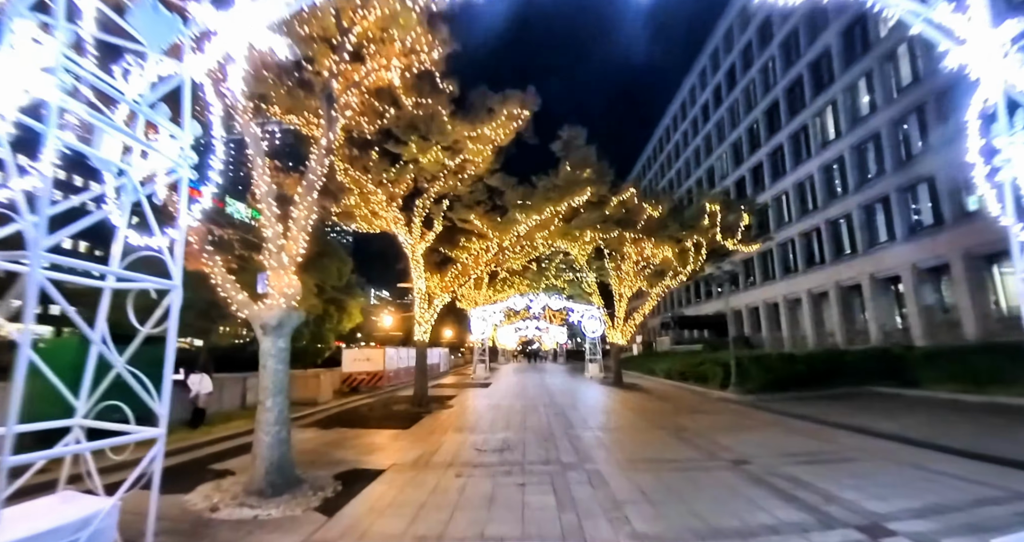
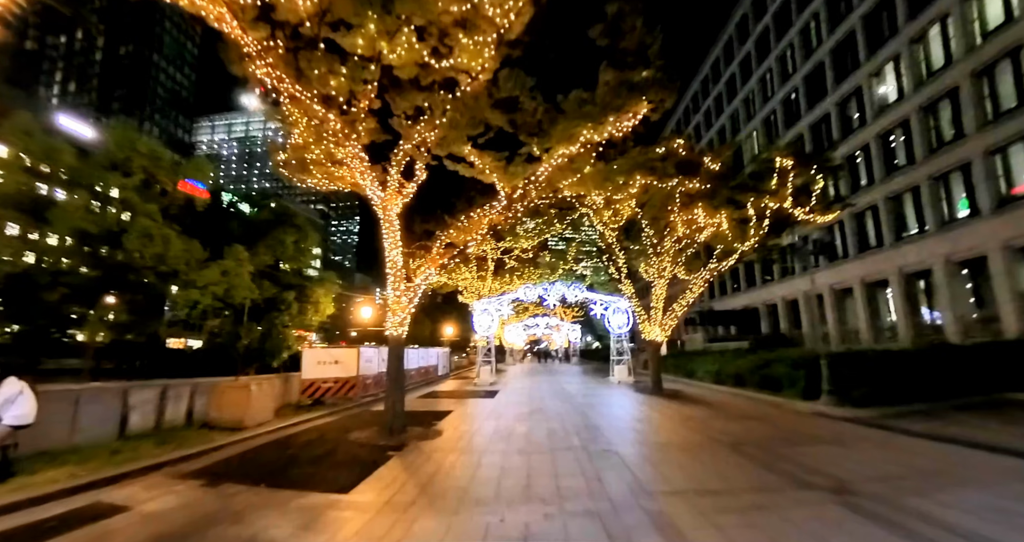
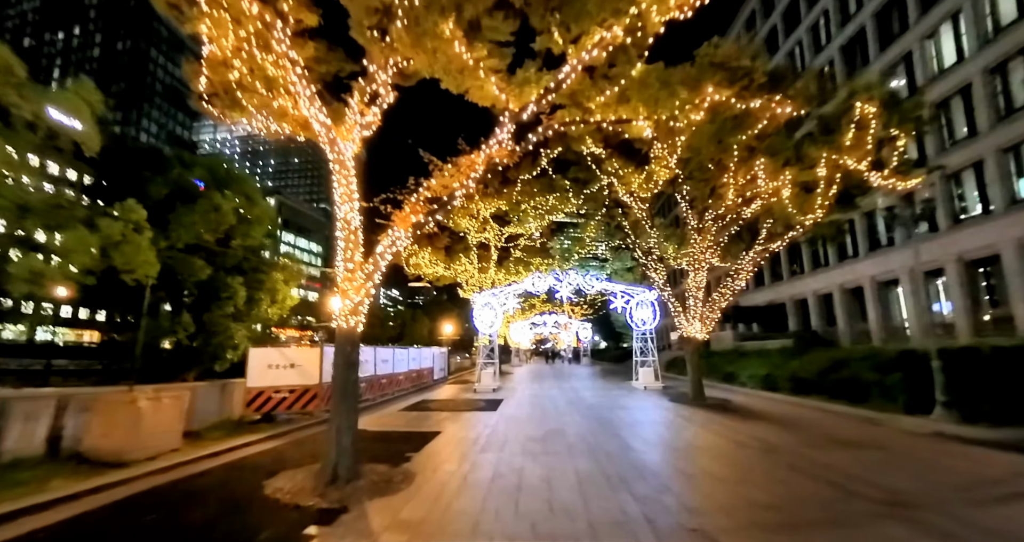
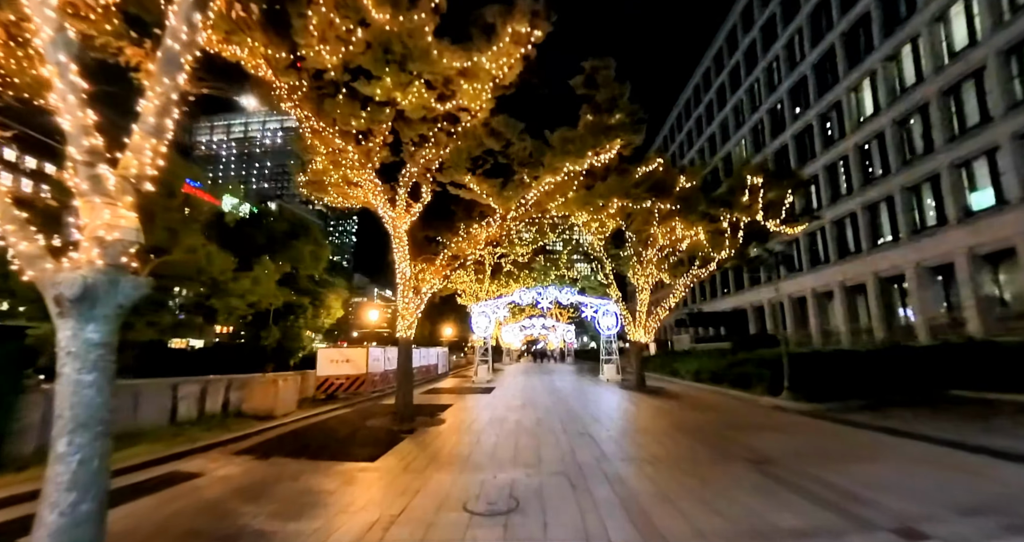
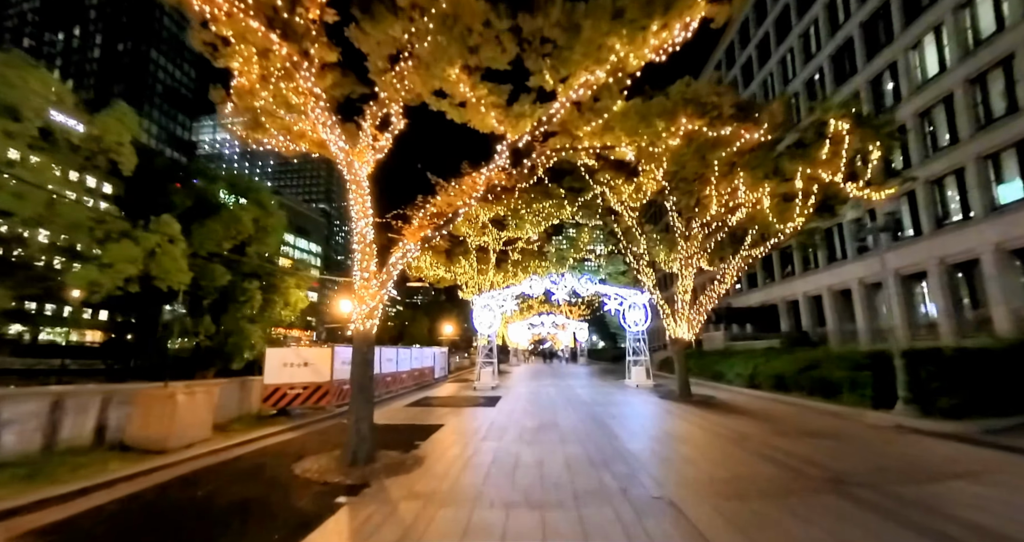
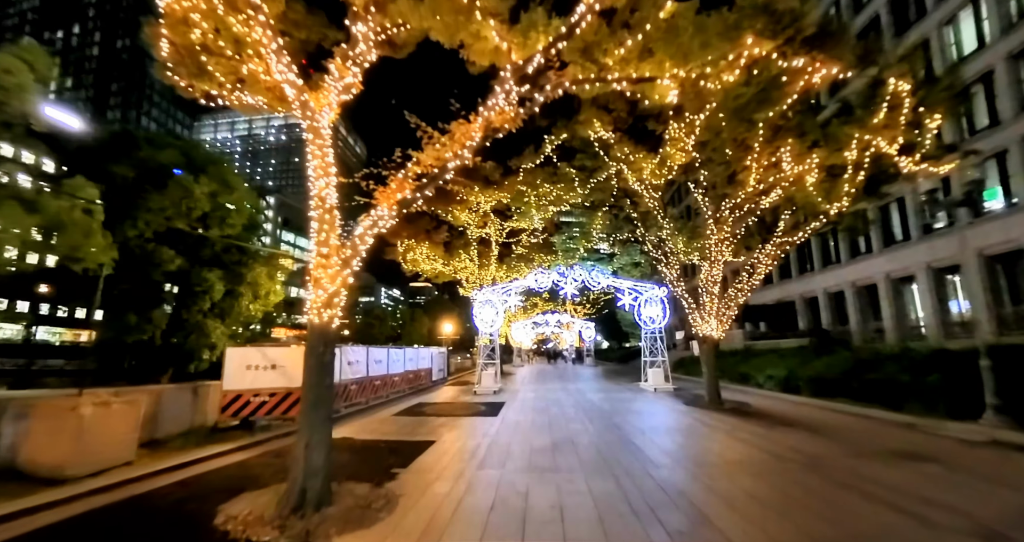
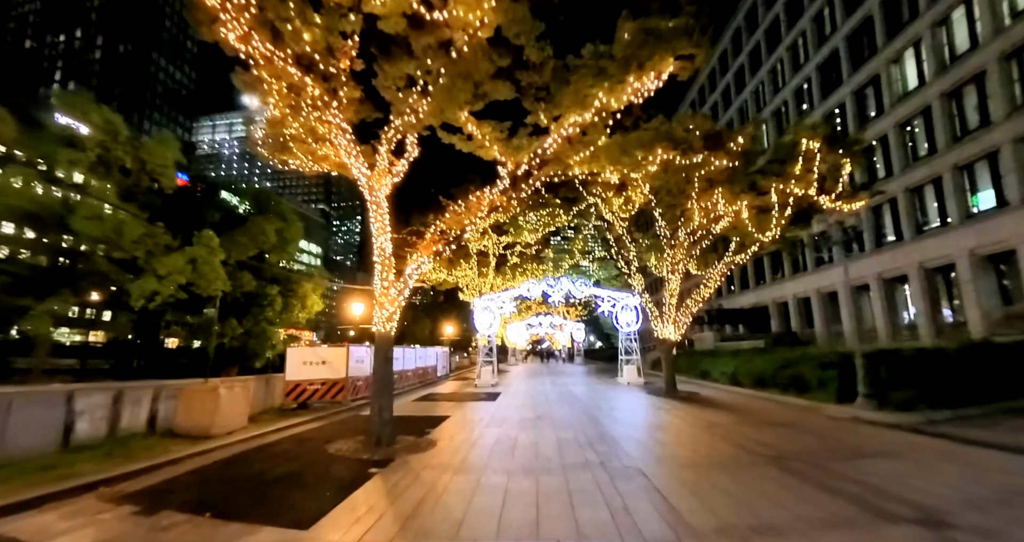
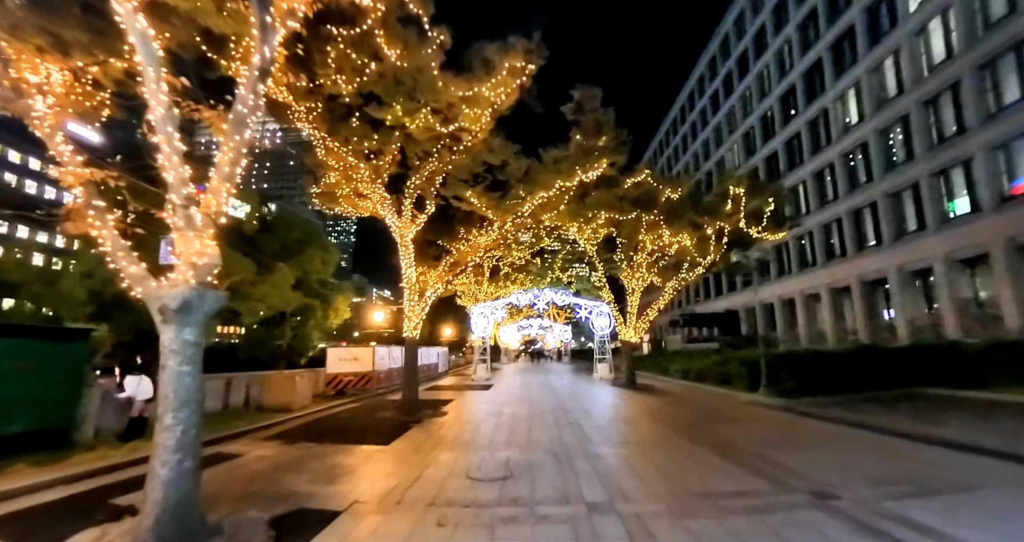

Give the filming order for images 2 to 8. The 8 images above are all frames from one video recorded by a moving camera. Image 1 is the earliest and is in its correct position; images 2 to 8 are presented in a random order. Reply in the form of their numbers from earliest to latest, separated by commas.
8, 4, 2, 7, 5, 3, 6
